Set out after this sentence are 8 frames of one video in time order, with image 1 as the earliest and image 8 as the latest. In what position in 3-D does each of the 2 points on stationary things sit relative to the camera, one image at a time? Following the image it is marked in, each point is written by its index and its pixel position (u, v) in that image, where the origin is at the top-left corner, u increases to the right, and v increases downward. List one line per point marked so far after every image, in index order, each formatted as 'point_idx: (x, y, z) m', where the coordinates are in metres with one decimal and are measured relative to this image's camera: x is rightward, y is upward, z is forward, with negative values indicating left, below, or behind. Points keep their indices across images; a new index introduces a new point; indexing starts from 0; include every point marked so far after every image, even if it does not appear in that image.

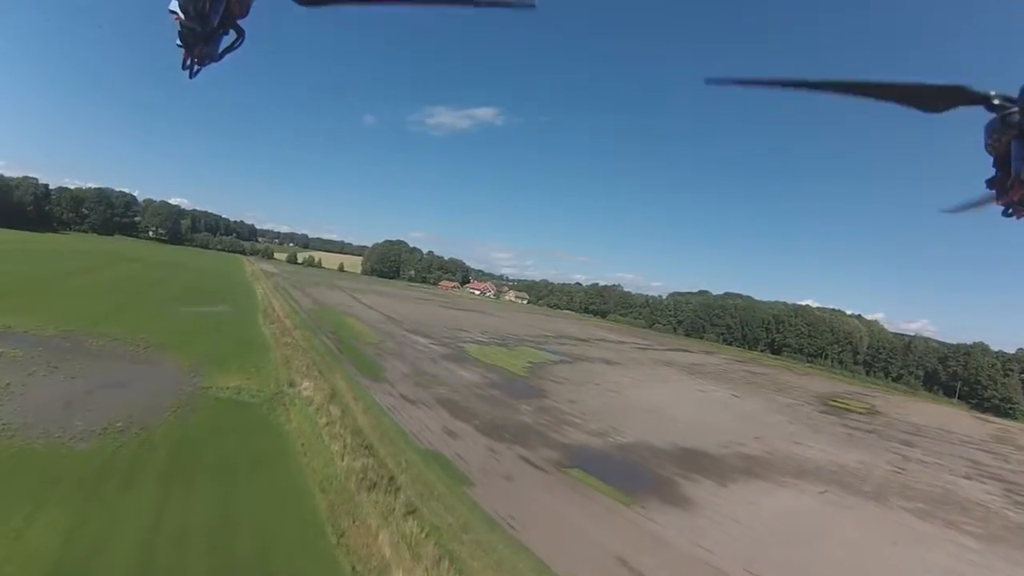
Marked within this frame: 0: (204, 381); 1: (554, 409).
0: (-8.6, -2.6, +15.1) m
1: (+1.5, -4.1, +18.6) m
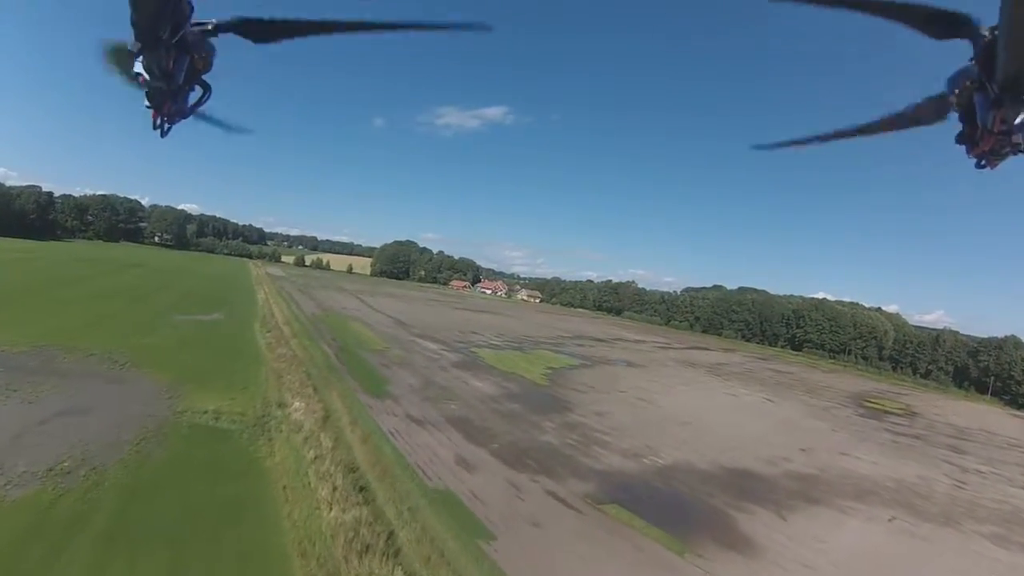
0: (-8.1, -2.9, +13.2) m
1: (+2.1, -4.1, +16.5) m
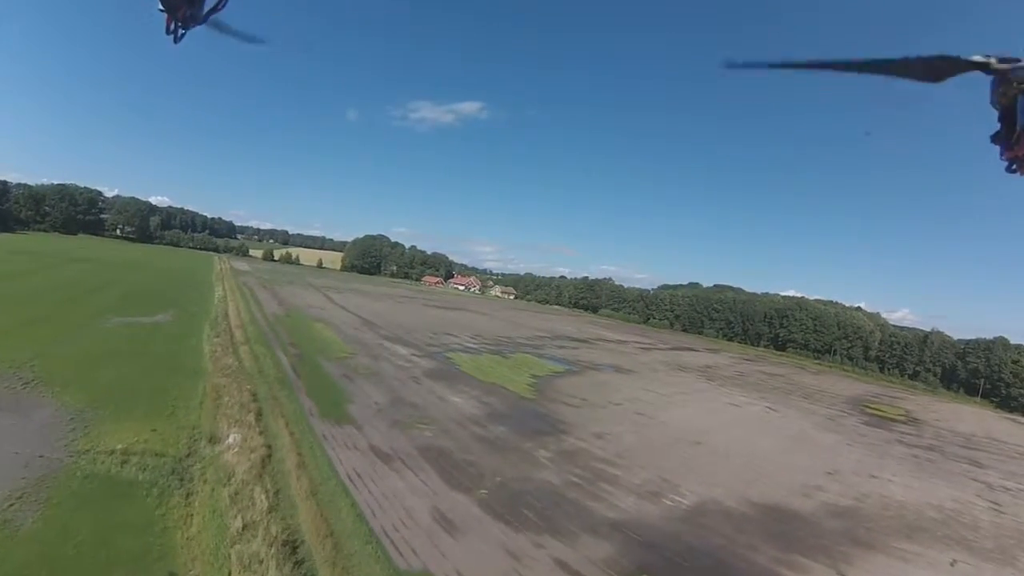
0: (-8.1, -2.9, +10.2) m
1: (+1.9, -4.2, +13.9) m
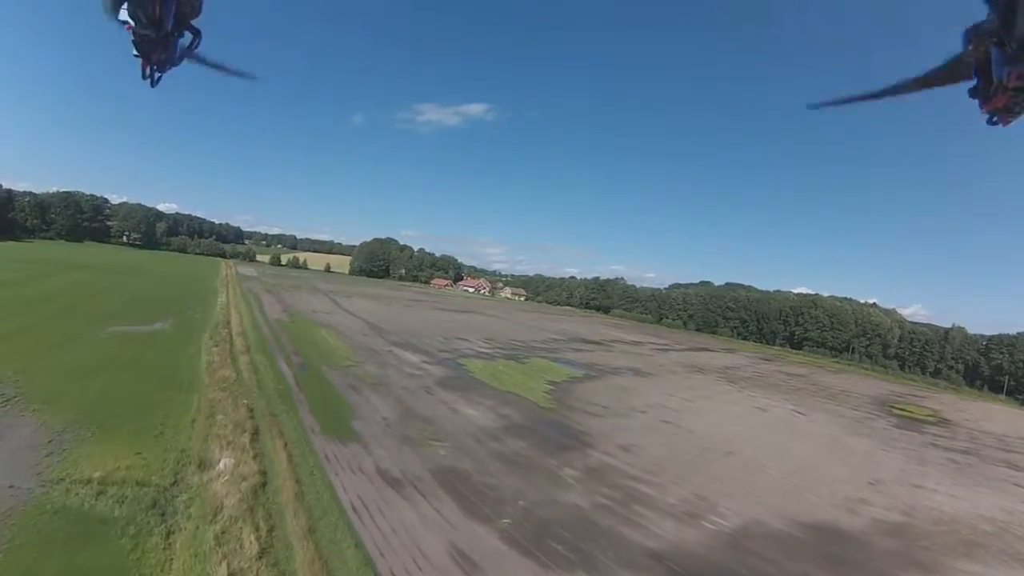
0: (-7.7, -3.0, +9.1) m
1: (+2.3, -4.2, +12.7) m
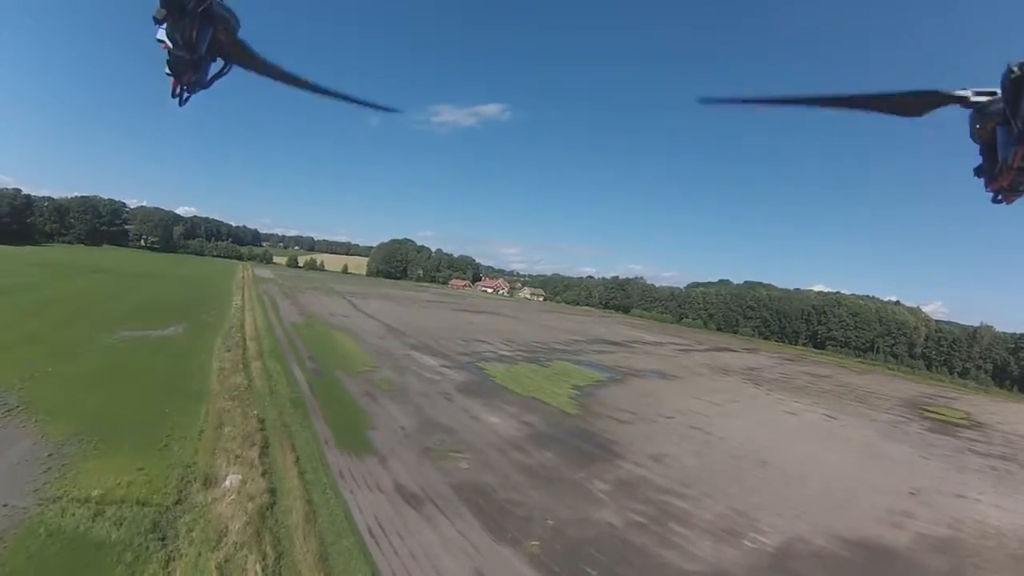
0: (-7.3, -3.1, +8.6) m
1: (+2.8, -4.2, +12.0) m
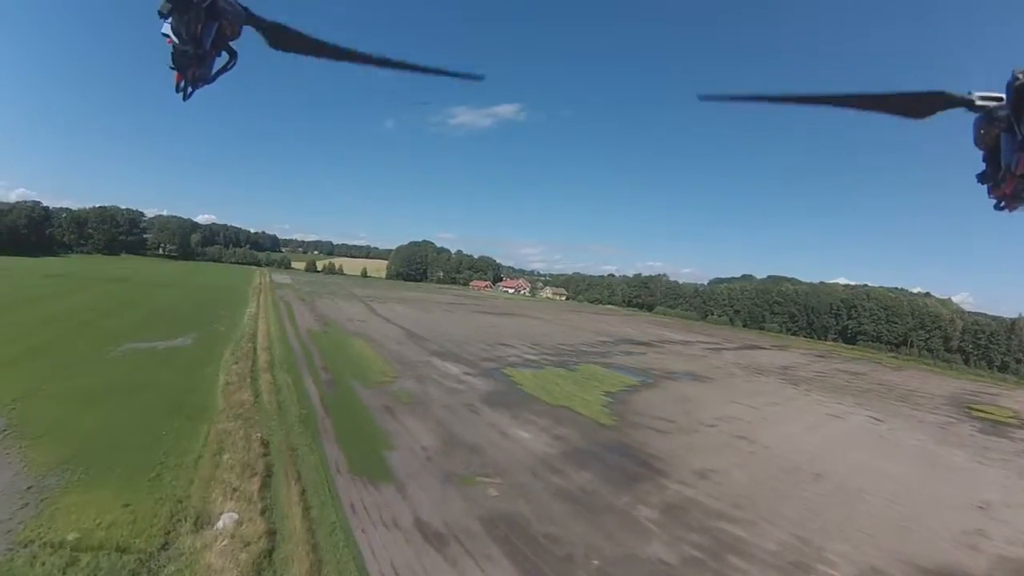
0: (-6.8, -3.4, +7.6) m
1: (+3.5, -4.2, +10.6) m
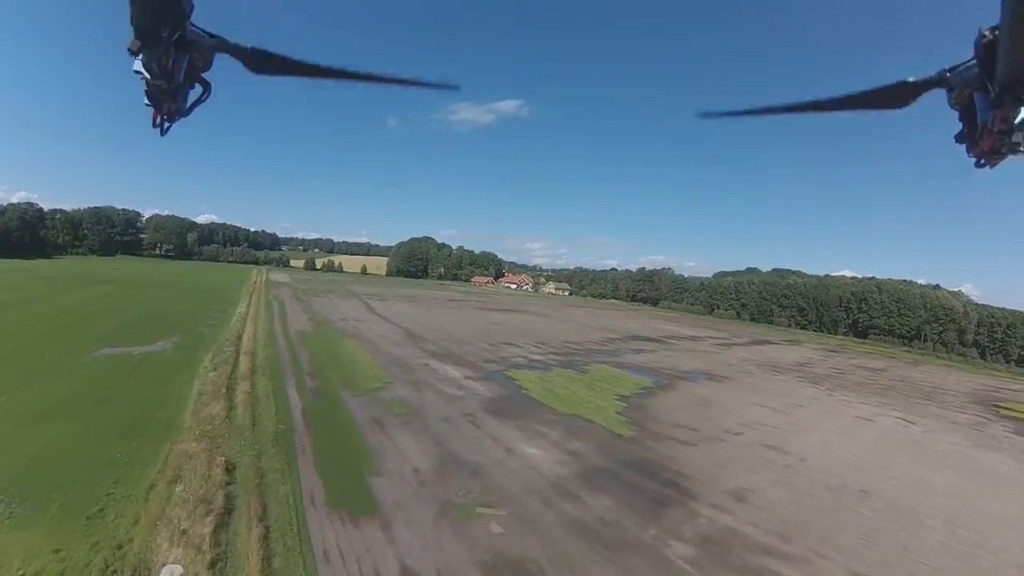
0: (-6.7, -3.4, +6.1) m
1: (+3.6, -4.1, +9.1) m
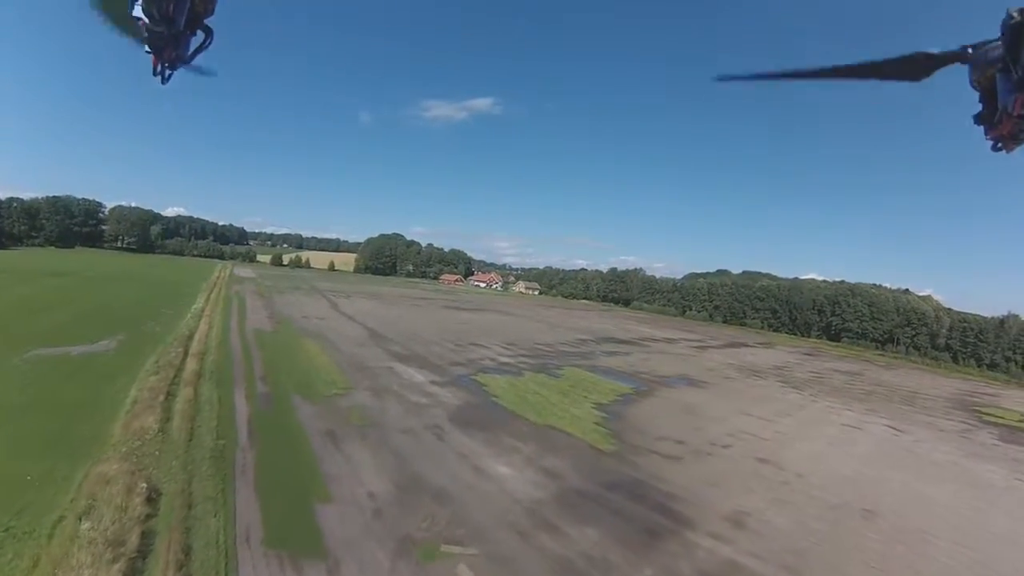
0: (-6.9, -3.3, +4.6) m
1: (+3.3, -4.2, +8.0) m
